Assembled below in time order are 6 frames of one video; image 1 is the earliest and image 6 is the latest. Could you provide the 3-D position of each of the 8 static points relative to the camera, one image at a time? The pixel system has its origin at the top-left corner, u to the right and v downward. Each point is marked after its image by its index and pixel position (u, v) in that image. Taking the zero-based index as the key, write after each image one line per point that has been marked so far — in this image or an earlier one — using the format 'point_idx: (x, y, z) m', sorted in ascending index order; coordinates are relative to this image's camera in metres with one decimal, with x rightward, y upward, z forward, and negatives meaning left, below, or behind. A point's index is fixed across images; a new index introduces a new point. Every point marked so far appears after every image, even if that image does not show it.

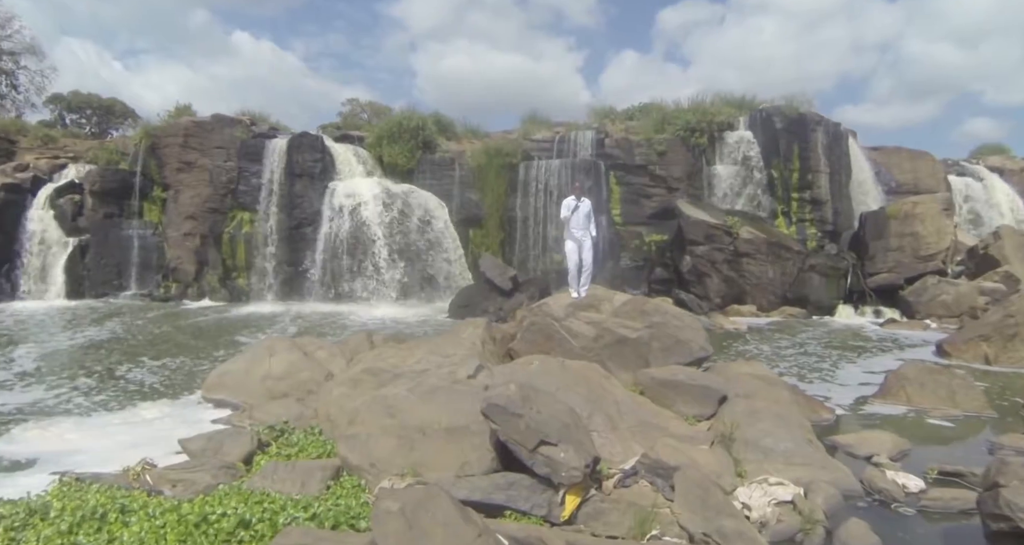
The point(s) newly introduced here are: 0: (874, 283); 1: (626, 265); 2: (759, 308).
0: (+9.1, -0.3, +16.6) m
1: (+3.1, +0.3, +18.3) m
2: (+6.0, -0.9, +16.2) m
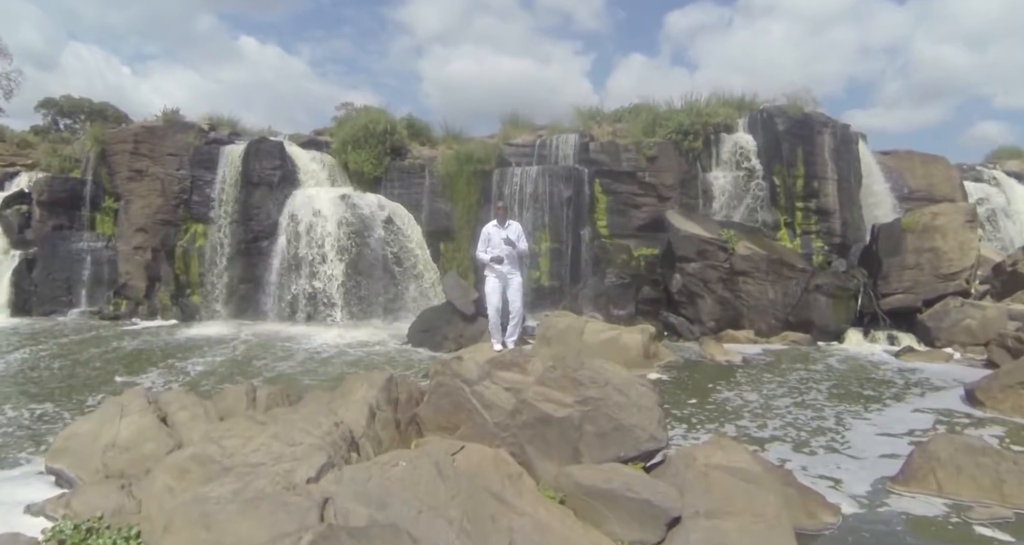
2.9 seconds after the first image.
0: (+8.4, -0.8, +14.7) m
1: (+2.4, -0.2, +16.5) m
2: (+5.3, -1.3, +14.3) m
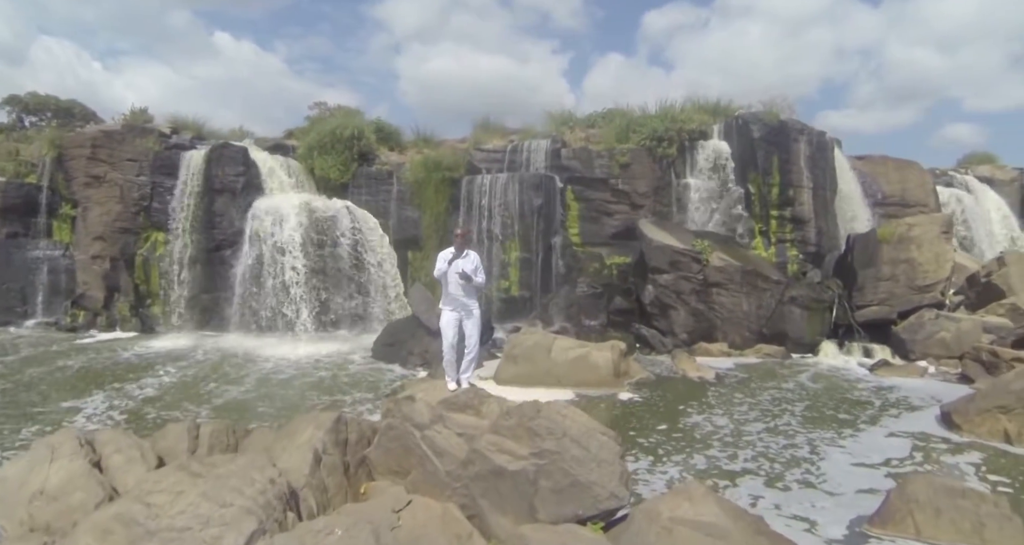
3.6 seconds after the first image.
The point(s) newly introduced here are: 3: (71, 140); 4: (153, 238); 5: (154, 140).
0: (+7.8, -1.0, +14.6) m
1: (+1.7, -0.4, +16.2) m
2: (+4.7, -1.5, +14.1) m
3: (-12.2, +3.7, +18.3) m
4: (-9.9, +0.9, +18.2) m
5: (-9.8, +3.6, +18.2) m
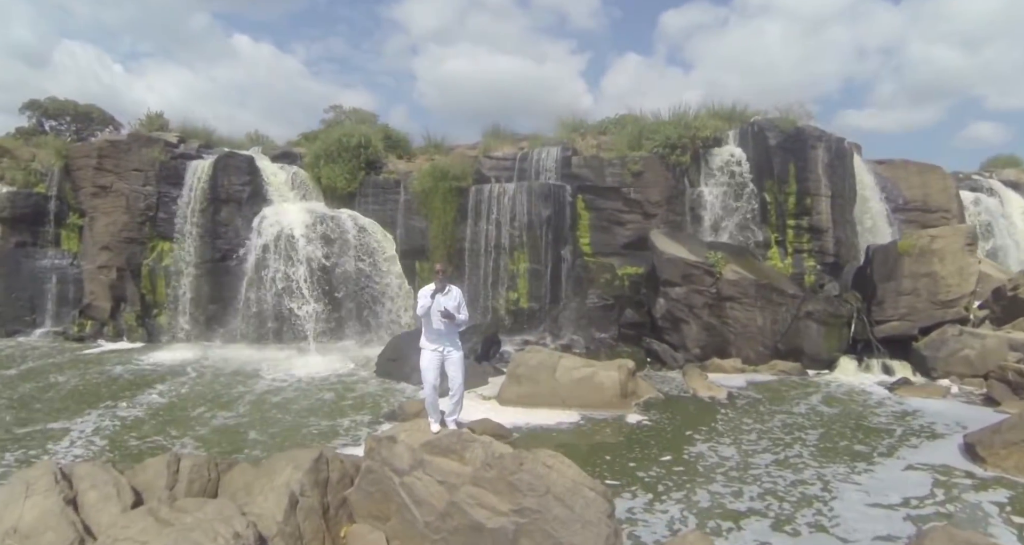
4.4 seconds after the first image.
0: (+7.9, -1.3, +14.1) m
1: (+1.9, -0.7, +15.8) m
2: (+4.8, -1.8, +13.7) m
3: (-12.0, +3.4, +18.2) m
4: (-9.7, +0.7, +18.1) m
5: (-9.6, +3.3, +18.0) m
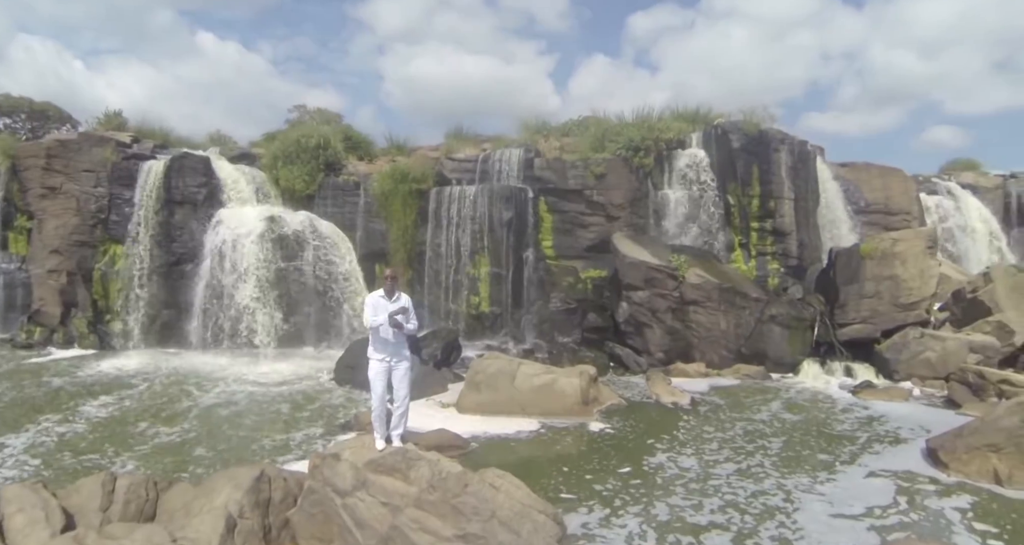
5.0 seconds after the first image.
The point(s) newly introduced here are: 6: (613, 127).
0: (+7.1, -1.3, +14.1) m
1: (+1.1, -0.8, +15.6) m
2: (+4.1, -1.9, +13.6) m
3: (-12.9, +3.3, +17.5) m
4: (-10.6, +0.5, +17.4) m
5: (-10.5, +3.2, +17.4) m
6: (+2.8, +3.9, +17.9) m
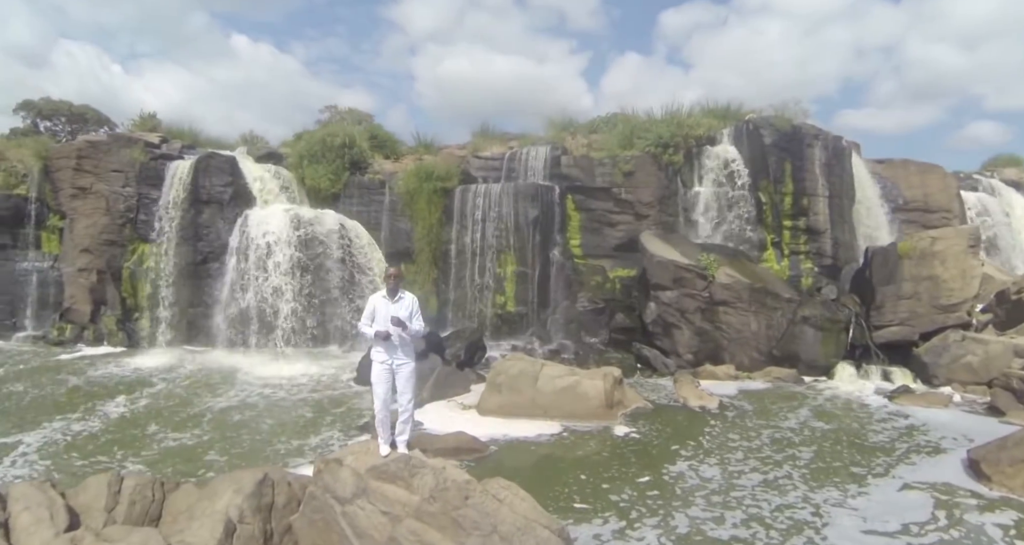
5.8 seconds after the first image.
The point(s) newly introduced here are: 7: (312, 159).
0: (+7.6, -1.3, +13.6) m
1: (+1.6, -0.8, +15.3) m
2: (+4.5, -1.9, +13.2) m
3: (-12.3, +3.3, +17.8) m
4: (-9.9, +0.6, +17.7) m
5: (-9.9, +3.3, +17.6) m
6: (+3.4, +3.9, +17.5) m
7: (-5.6, +3.2, +18.8) m
